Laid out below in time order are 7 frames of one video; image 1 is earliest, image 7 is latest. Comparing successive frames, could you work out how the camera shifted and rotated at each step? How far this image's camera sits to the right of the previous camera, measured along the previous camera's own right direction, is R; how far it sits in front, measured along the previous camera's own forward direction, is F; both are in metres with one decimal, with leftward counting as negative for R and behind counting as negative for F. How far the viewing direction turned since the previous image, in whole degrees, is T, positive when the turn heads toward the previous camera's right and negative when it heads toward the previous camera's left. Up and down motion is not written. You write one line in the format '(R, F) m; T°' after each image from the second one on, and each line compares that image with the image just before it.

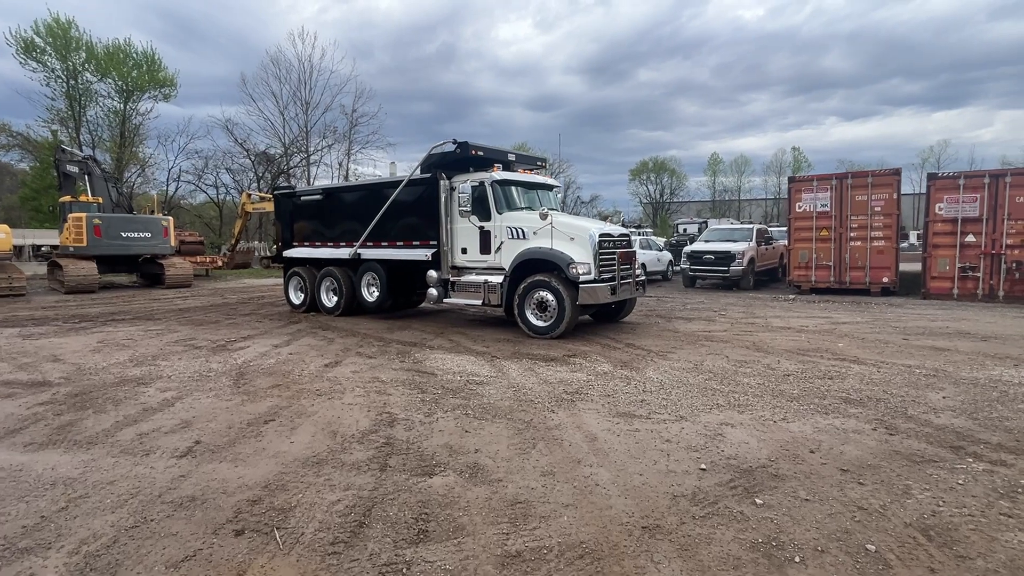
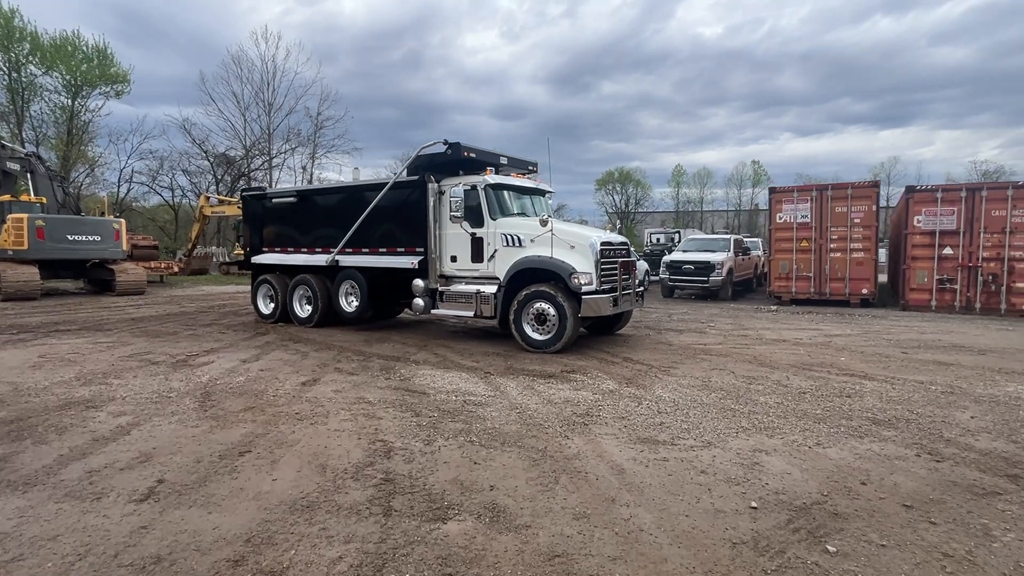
(-0.5, +0.6) m; +4°
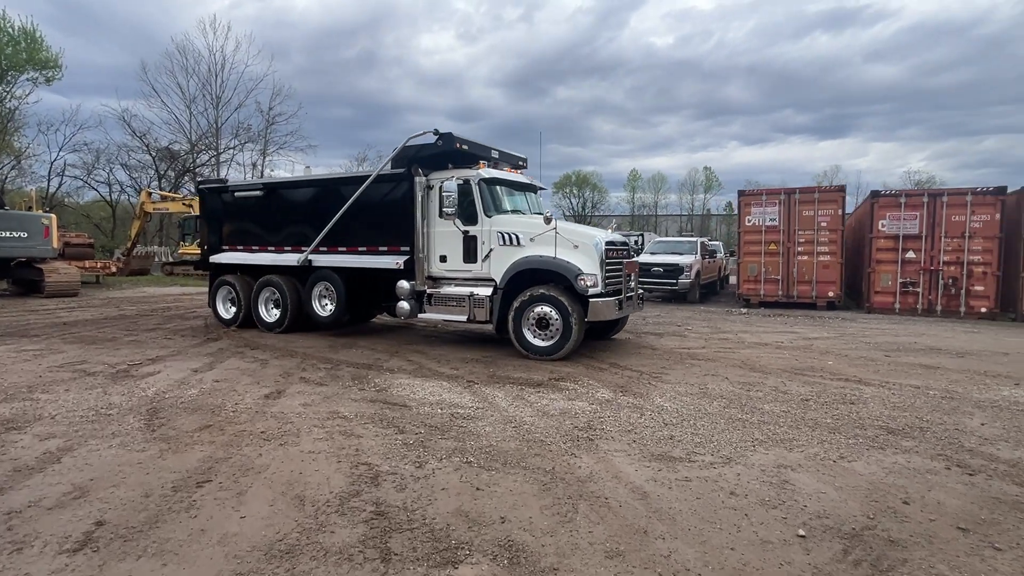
(-0.4, +0.6) m; +5°
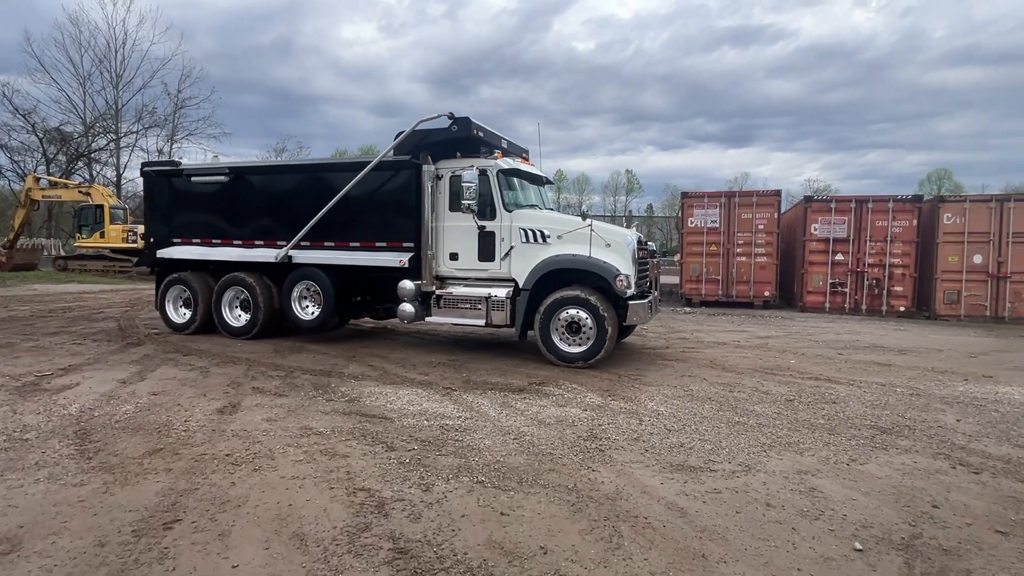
(-0.7, +0.5) m; +8°
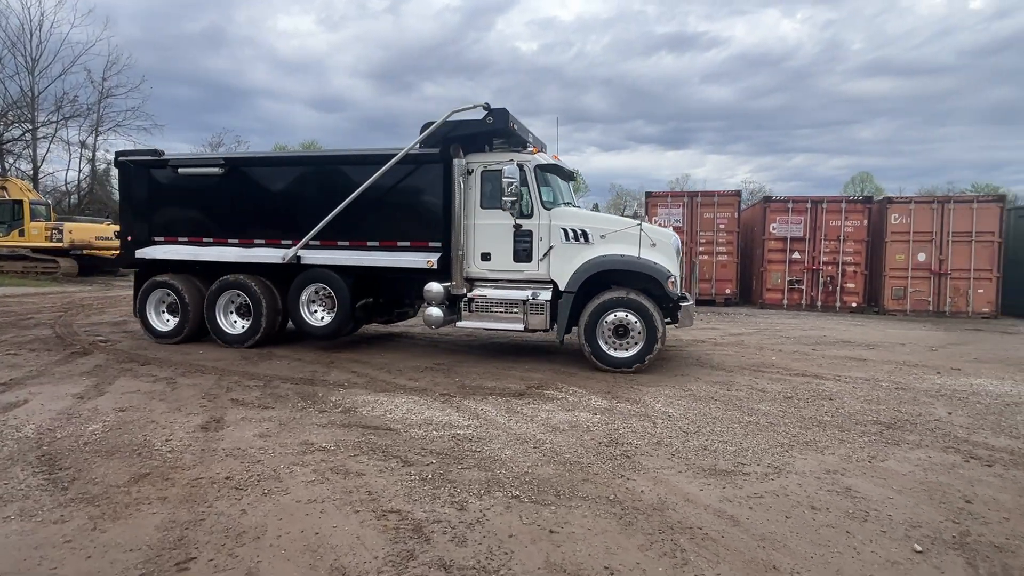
(-0.7, +0.3) m; +6°
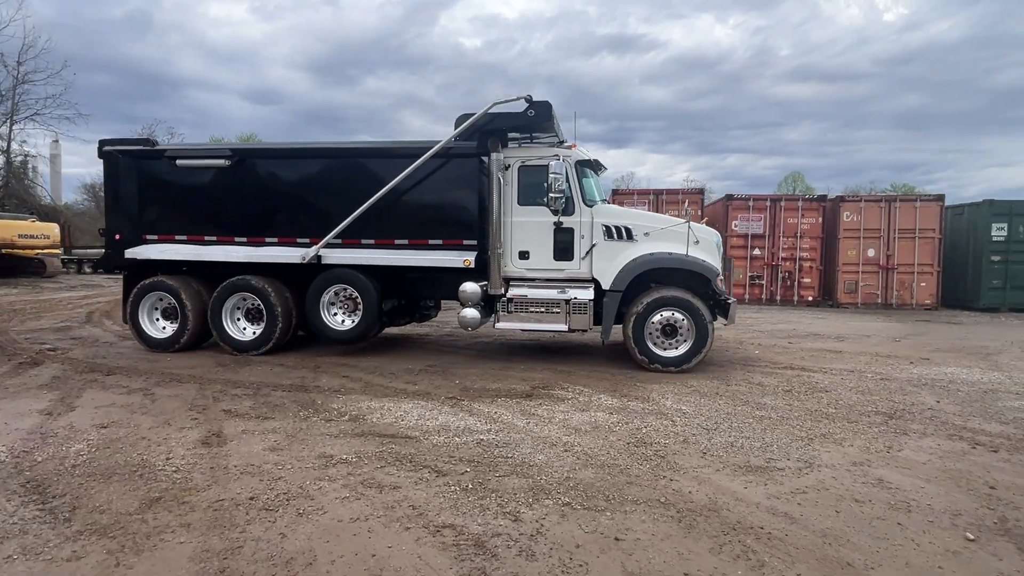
(-0.7, +0.2) m; +6°
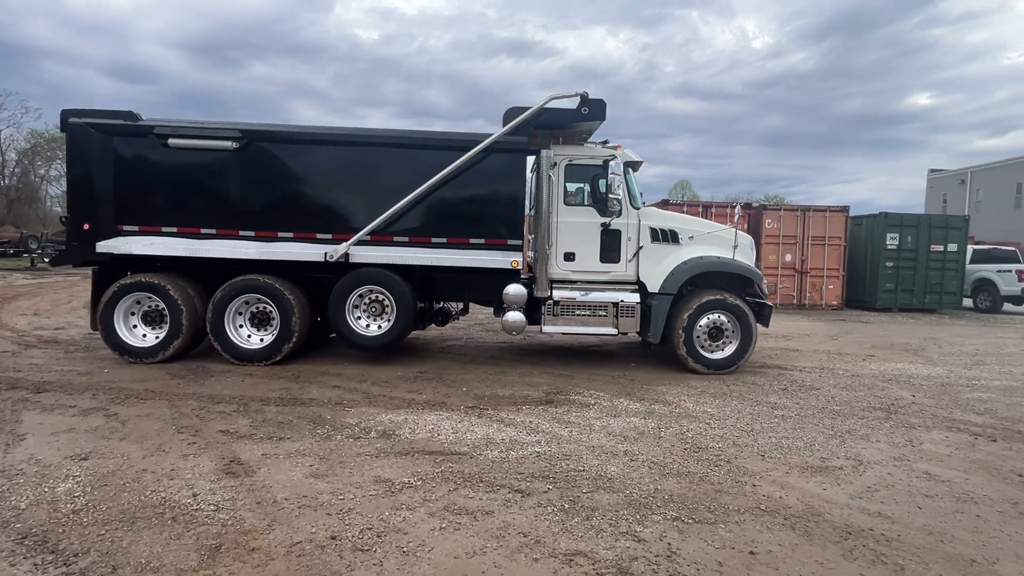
(-1.4, +0.4) m; +10°
